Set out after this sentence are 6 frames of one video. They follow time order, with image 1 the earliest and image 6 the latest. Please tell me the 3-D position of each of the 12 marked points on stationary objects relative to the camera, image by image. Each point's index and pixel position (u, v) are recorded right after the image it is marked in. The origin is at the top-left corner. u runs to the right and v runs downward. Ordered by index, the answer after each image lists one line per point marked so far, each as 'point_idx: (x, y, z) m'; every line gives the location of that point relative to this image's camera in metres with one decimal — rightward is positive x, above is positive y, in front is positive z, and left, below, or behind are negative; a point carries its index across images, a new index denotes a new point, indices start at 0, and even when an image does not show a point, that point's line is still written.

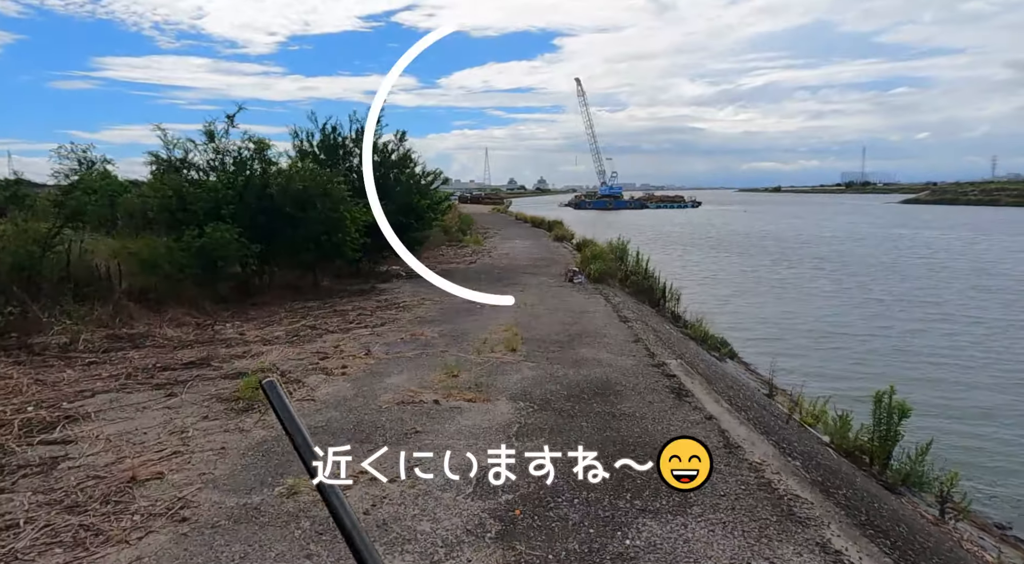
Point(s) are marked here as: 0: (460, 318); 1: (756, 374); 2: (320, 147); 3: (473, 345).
0: (-0.8, -0.5, +9.8) m
1: (+4.0, -1.5, +11.2) m
2: (-4.6, +3.1, +15.8) m
3: (-0.4, -0.7, +7.6) m
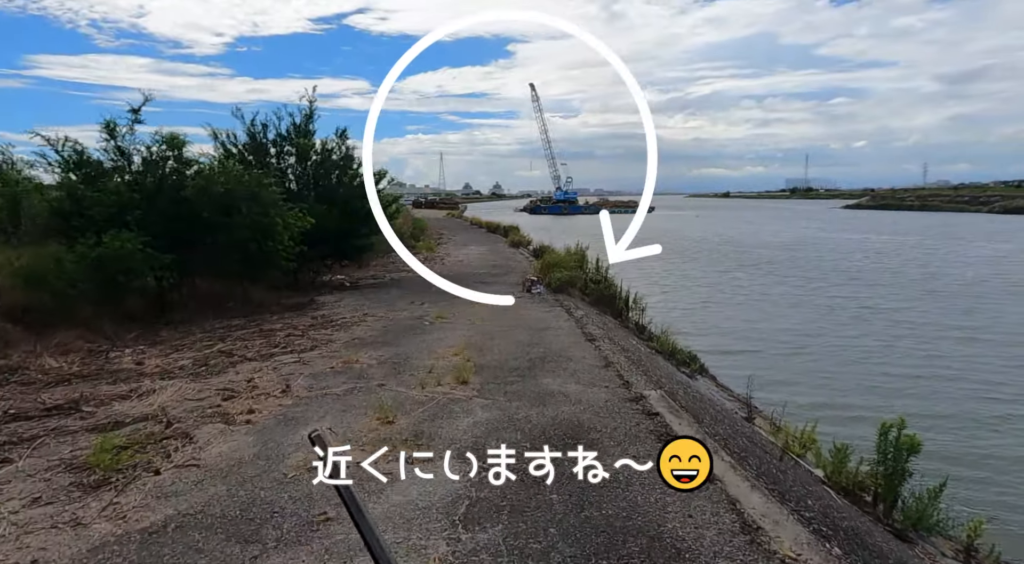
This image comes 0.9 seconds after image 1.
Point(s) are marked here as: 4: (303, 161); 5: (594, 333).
0: (-1.4, -0.7, +8.6) m
1: (+3.3, -1.7, +10.3) m
2: (-5.6, +2.9, +14.3) m
3: (-0.9, -0.9, +6.4) m
4: (-4.6, +2.6, +14.9) m
5: (+1.1, -0.7, +9.2) m
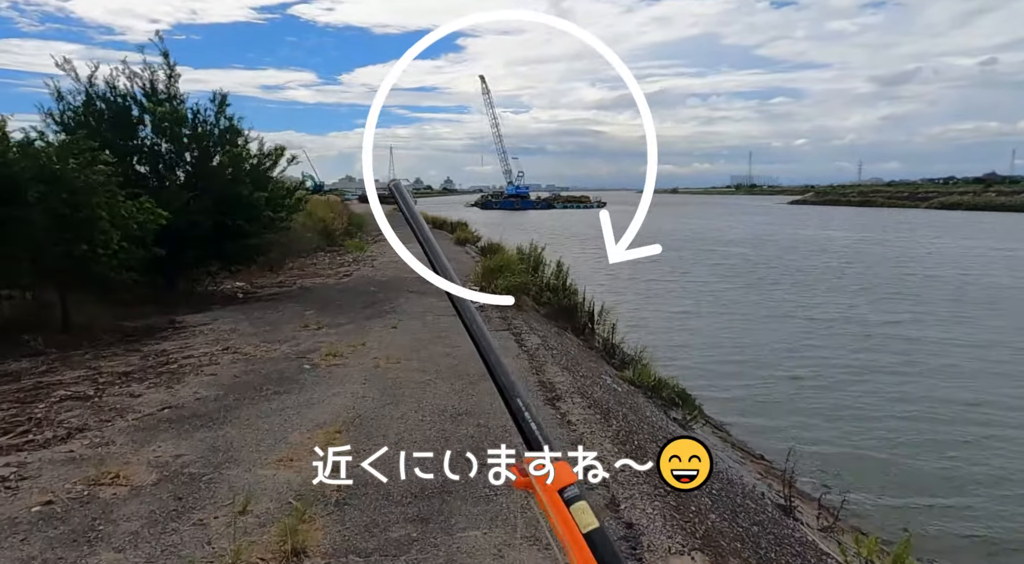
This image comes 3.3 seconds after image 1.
0: (-2.0, -1.0, +5.3) m
1: (+2.5, -1.9, +7.3) m
2: (-6.7, +2.7, +10.7) m
3: (-1.4, -1.1, +3.1) m
4: (-5.7, +2.4, +11.3) m
5: (+0.4, -0.9, +6.1) m
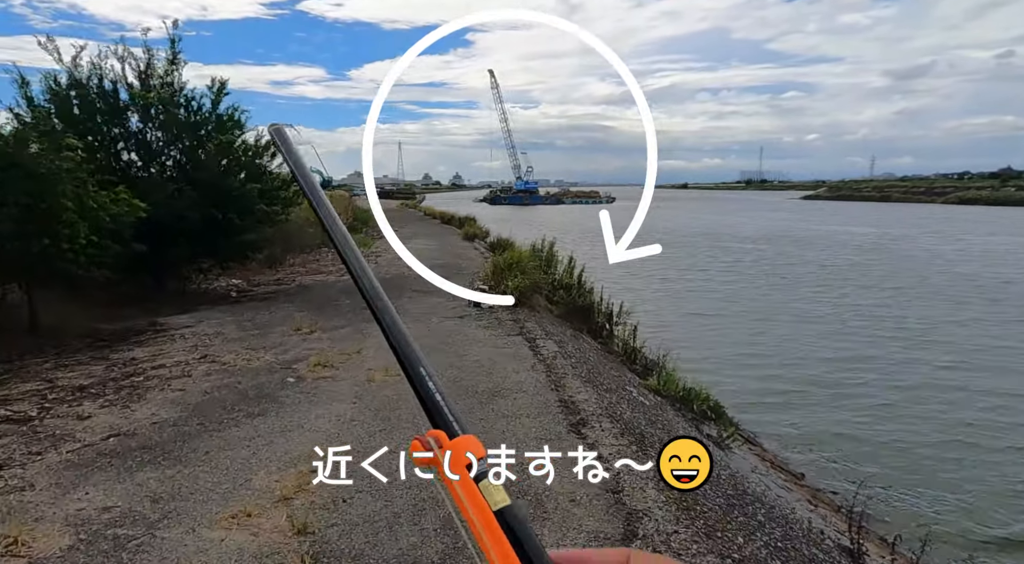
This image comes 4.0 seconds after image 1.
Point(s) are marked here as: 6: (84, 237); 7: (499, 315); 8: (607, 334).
0: (-1.9, -1.0, +4.4) m
1: (+2.6, -1.9, +6.4) m
2: (-6.5, +2.7, +9.8) m
3: (-1.3, -1.2, +2.2) m
4: (-5.5, +2.5, +10.4) m
5: (+0.5, -0.9, +5.2) m
6: (-4.8, +0.5, +7.6) m
7: (-0.2, -0.5, +9.7) m
8: (+1.6, -0.9, +11.3) m
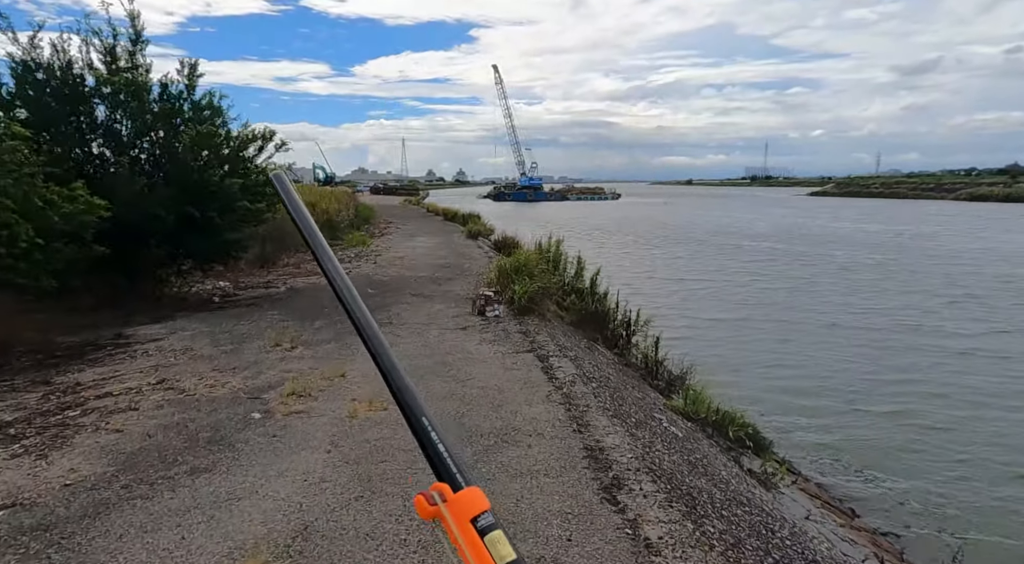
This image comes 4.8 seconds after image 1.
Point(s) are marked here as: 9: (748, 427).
0: (-1.8, -1.1, +3.3) m
1: (+2.7, -2.0, +5.3) m
2: (-6.4, +2.6, +8.8) m
3: (-1.3, -1.3, +1.2) m
4: (-5.4, +2.4, +9.4) m
5: (+0.6, -1.1, +4.1) m
6: (-4.7, +0.4, +6.6) m
7: (-0.1, -0.6, +8.7) m
8: (+1.7, -0.9, +10.3) m
9: (+2.6, -1.6, +7.5) m
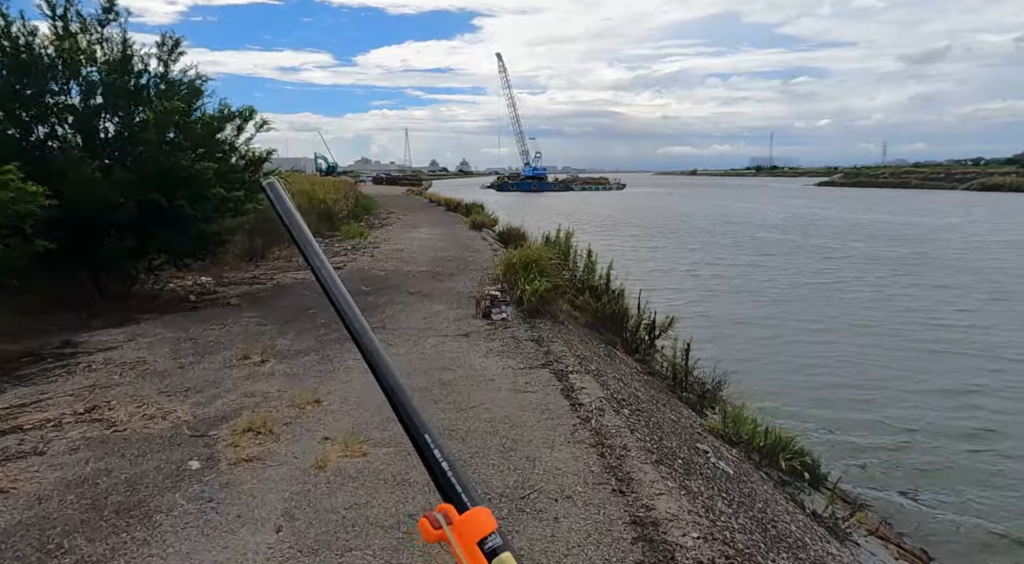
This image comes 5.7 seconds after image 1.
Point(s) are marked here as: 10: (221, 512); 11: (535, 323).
0: (-1.8, -1.2, +2.2) m
1: (+2.8, -2.0, +4.2) m
2: (-6.3, +2.6, +7.6) m
3: (-1.2, -1.4, 0.0) m
4: (-5.3, +2.4, +8.2) m
5: (+0.7, -1.1, +3.0) m
6: (-4.6, +0.4, +5.4) m
7: (0.0, -0.6, +7.5) m
8: (+1.8, -0.9, +9.1) m
9: (+2.7, -1.6, +6.3) m
10: (-1.3, -1.1, +3.2) m
11: (+0.3, -0.5, +8.3) m
